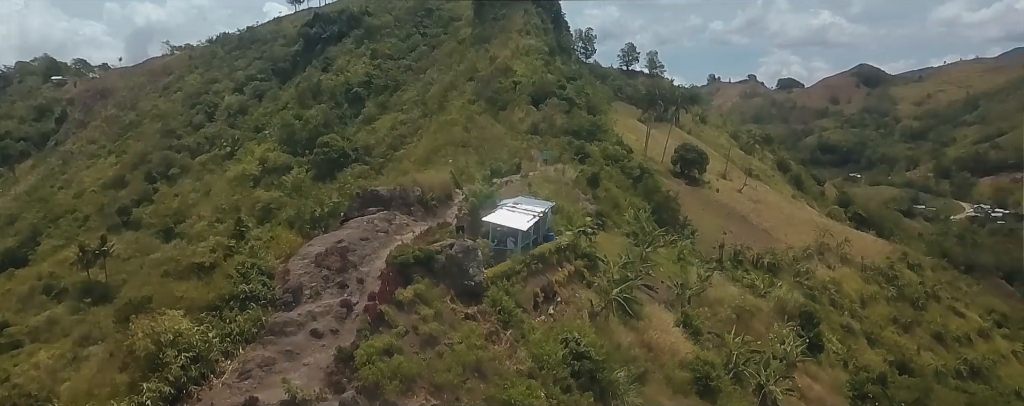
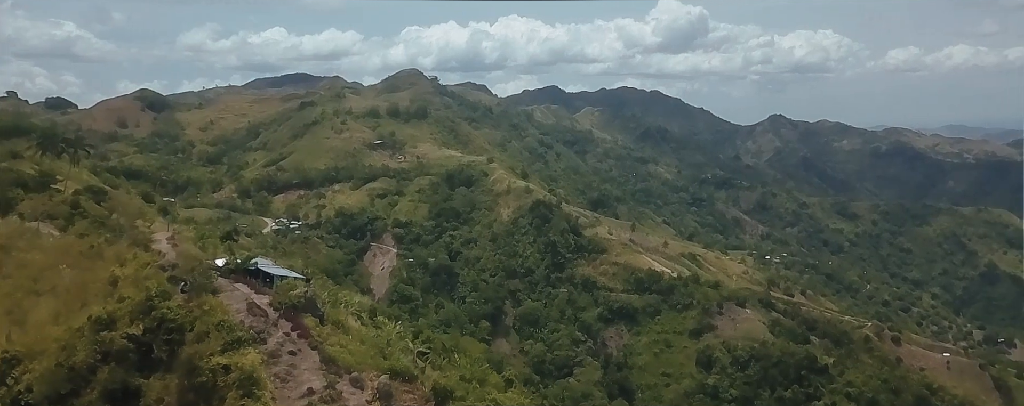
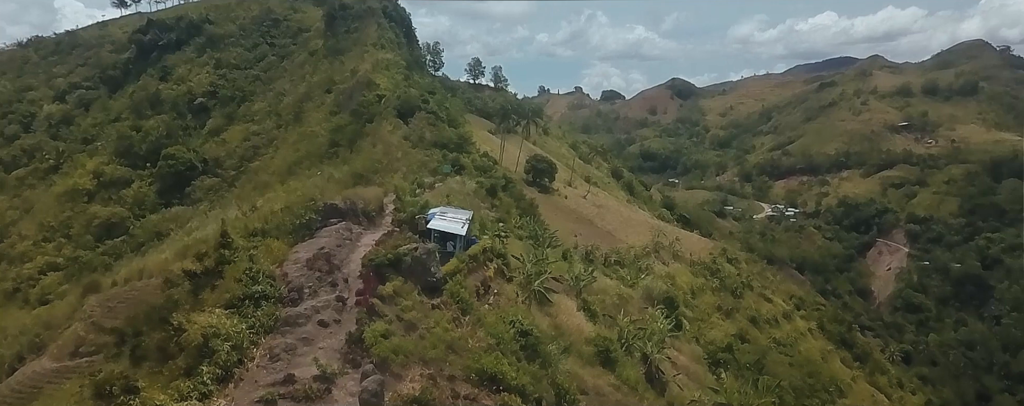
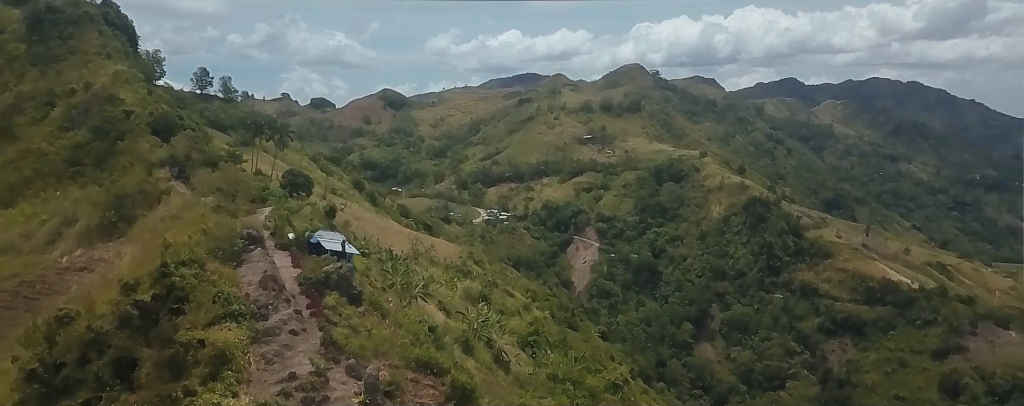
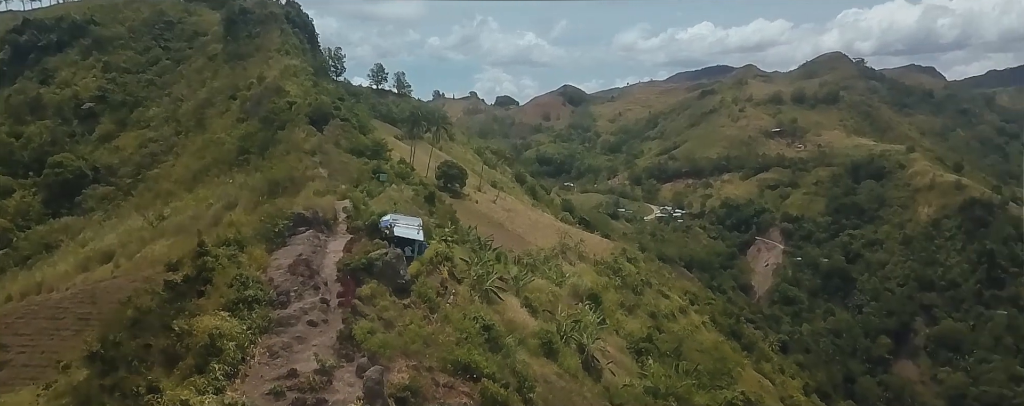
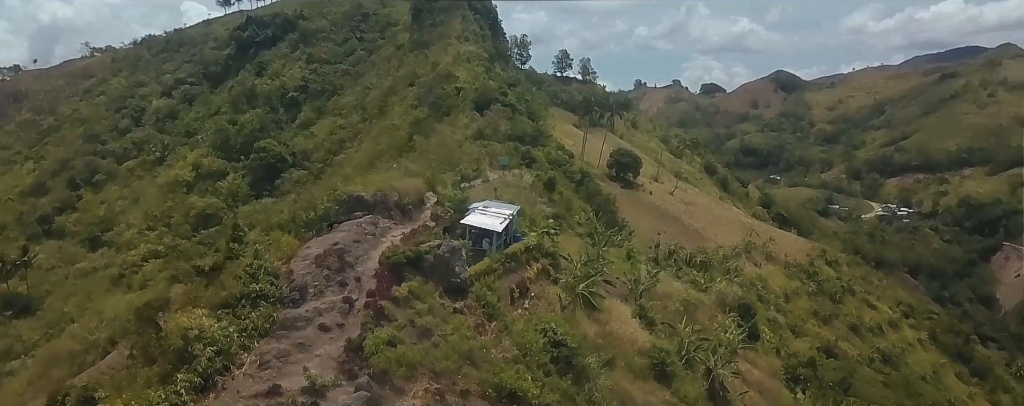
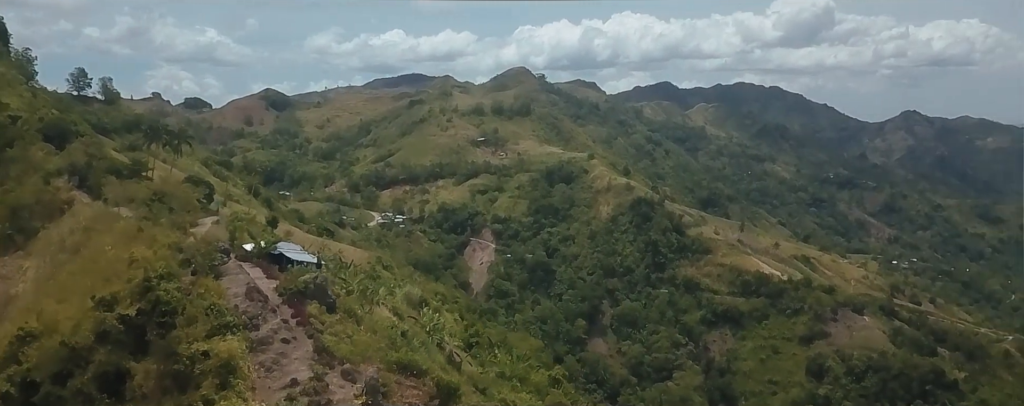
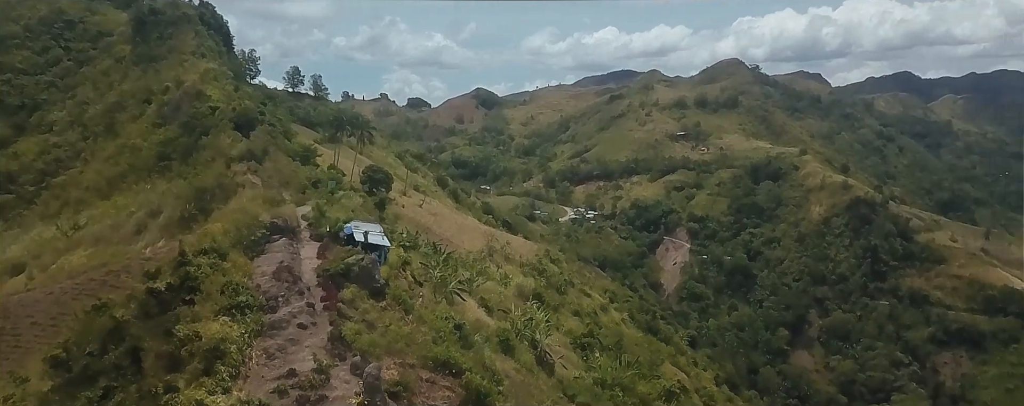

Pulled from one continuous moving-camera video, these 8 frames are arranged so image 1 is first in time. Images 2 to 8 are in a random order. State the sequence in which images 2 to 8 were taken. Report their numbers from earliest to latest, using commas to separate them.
6, 3, 5, 8, 4, 7, 2
